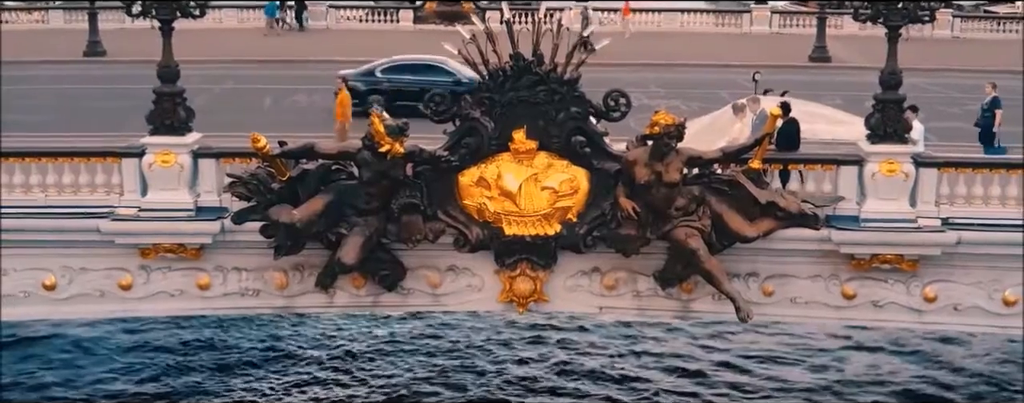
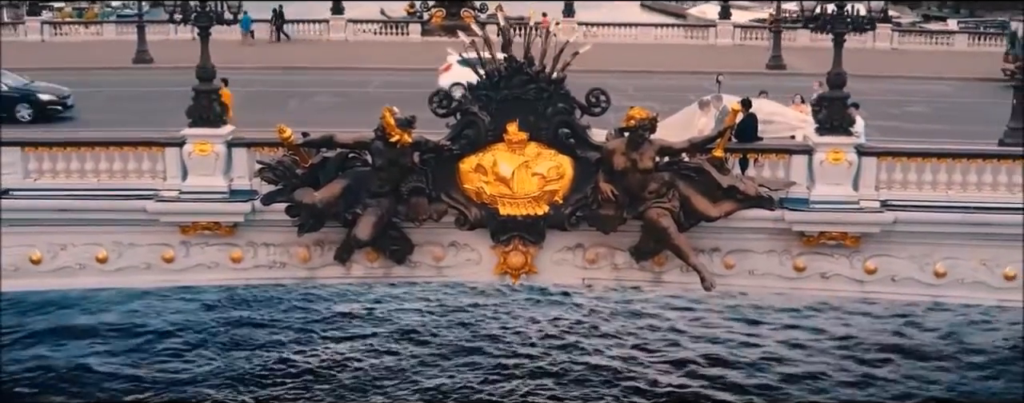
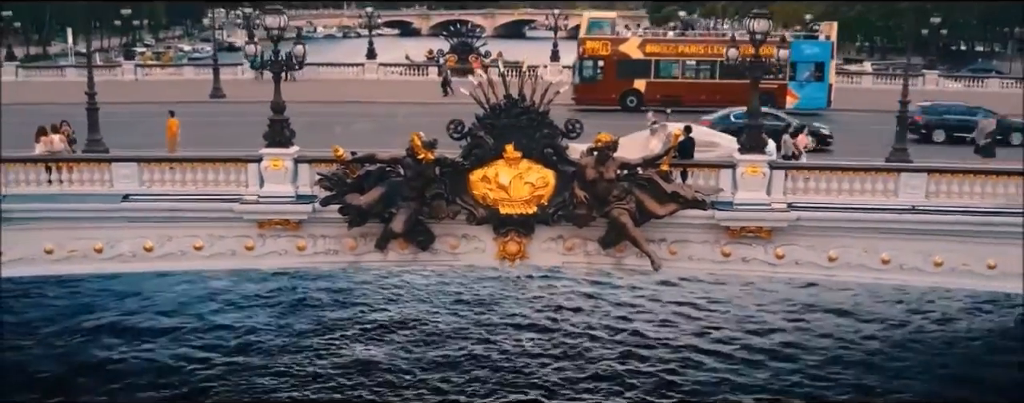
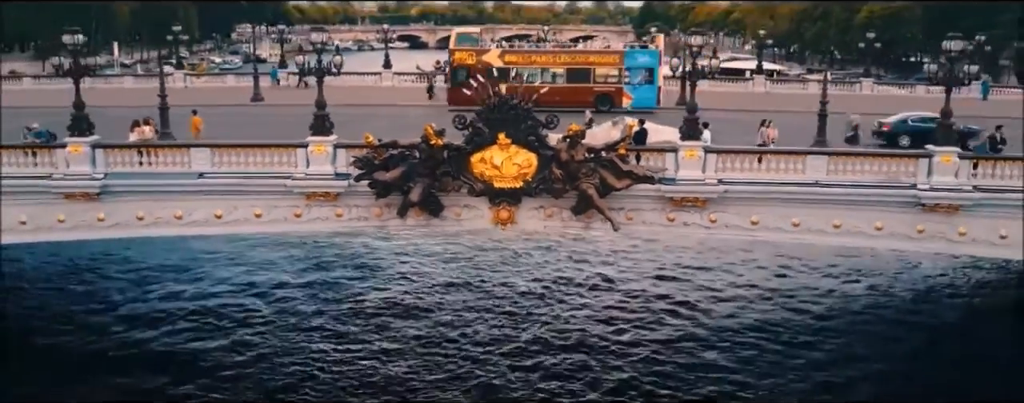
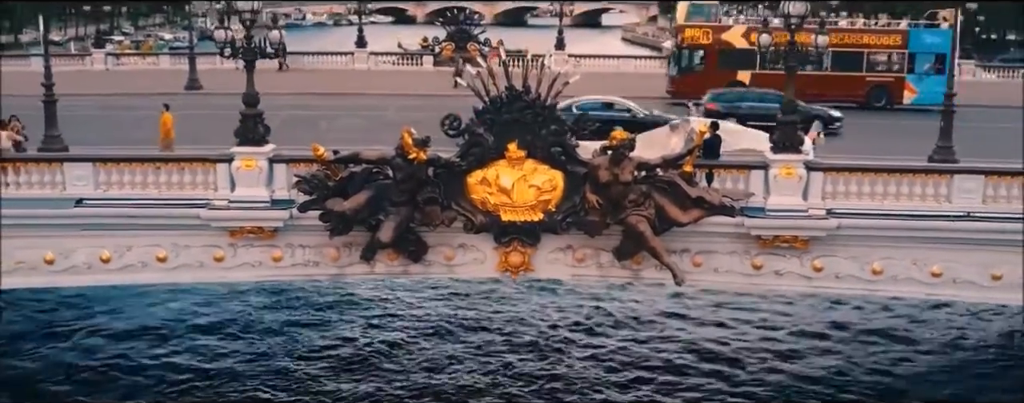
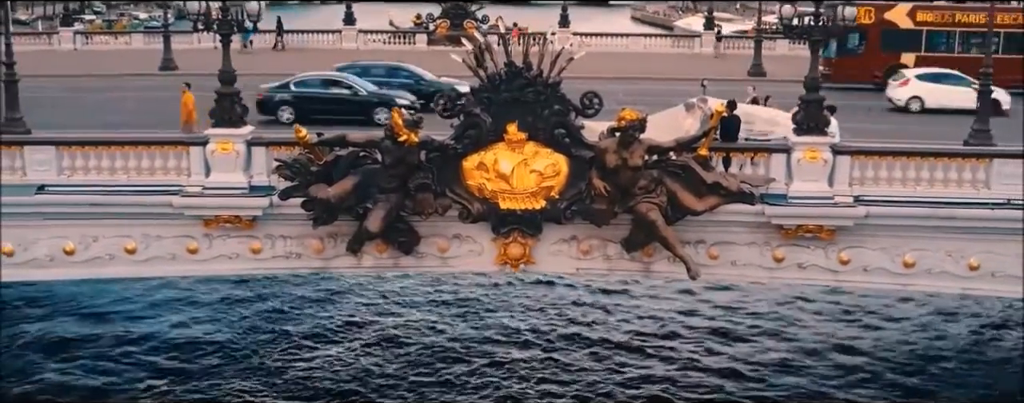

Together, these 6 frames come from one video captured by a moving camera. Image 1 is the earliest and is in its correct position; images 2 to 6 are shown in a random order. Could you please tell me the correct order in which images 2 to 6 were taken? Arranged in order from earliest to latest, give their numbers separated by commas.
2, 6, 5, 3, 4
